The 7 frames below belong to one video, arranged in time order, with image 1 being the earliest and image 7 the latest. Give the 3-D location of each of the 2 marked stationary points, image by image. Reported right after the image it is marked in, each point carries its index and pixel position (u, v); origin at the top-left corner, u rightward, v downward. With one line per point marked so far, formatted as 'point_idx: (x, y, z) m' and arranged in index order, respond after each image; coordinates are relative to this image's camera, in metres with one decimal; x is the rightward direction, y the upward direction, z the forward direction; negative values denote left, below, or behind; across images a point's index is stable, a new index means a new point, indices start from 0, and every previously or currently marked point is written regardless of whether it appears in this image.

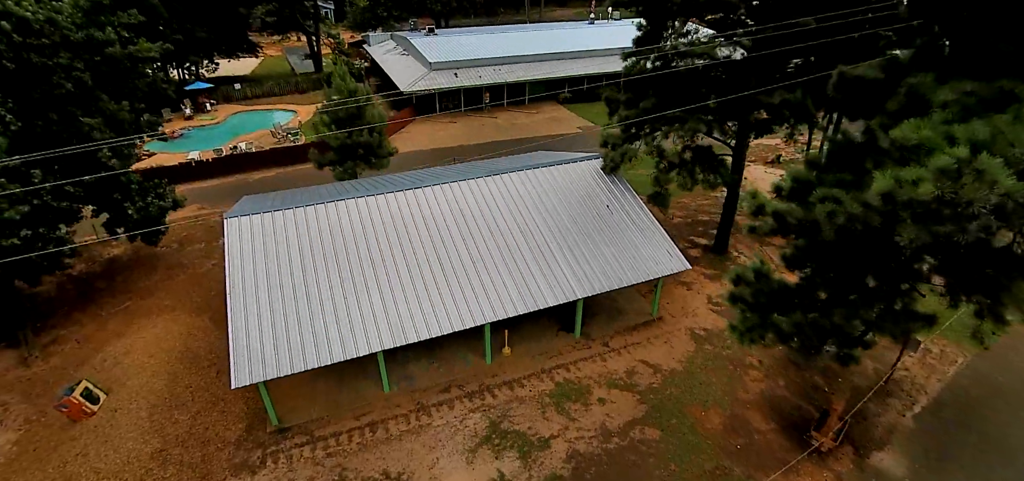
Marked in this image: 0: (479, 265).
0: (-1.0, -0.7, +15.3) m
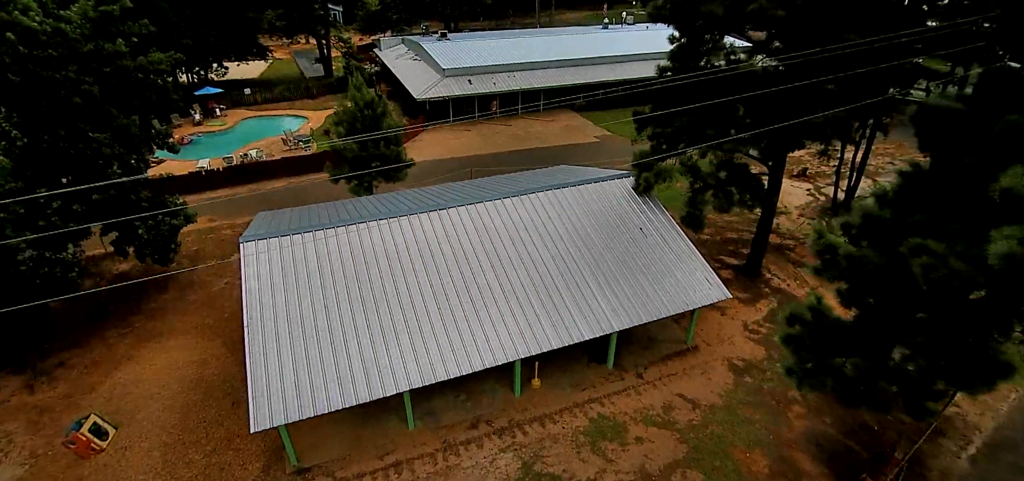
0: (-0.1, -1.5, +14.5) m
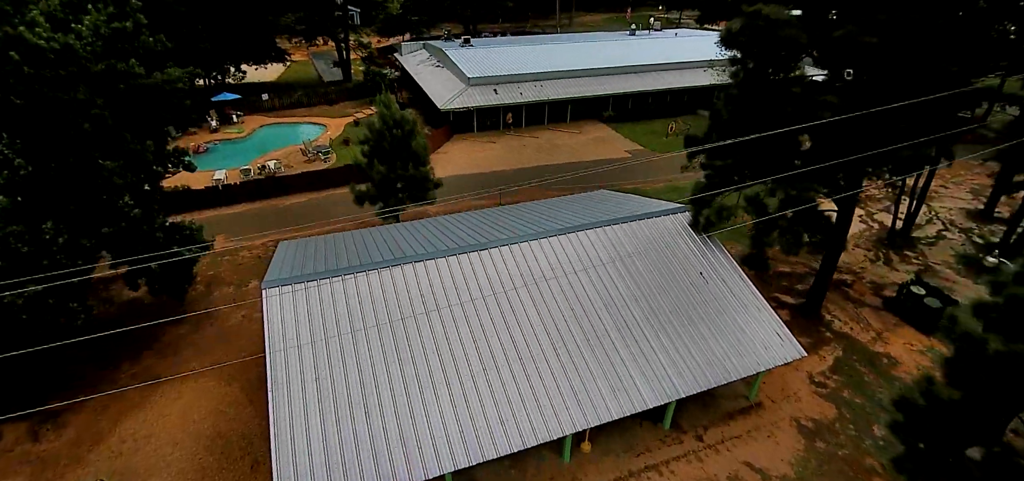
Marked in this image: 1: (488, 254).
0: (+1.2, -2.8, +12.9) m
1: (-0.7, -0.4, +14.5) m
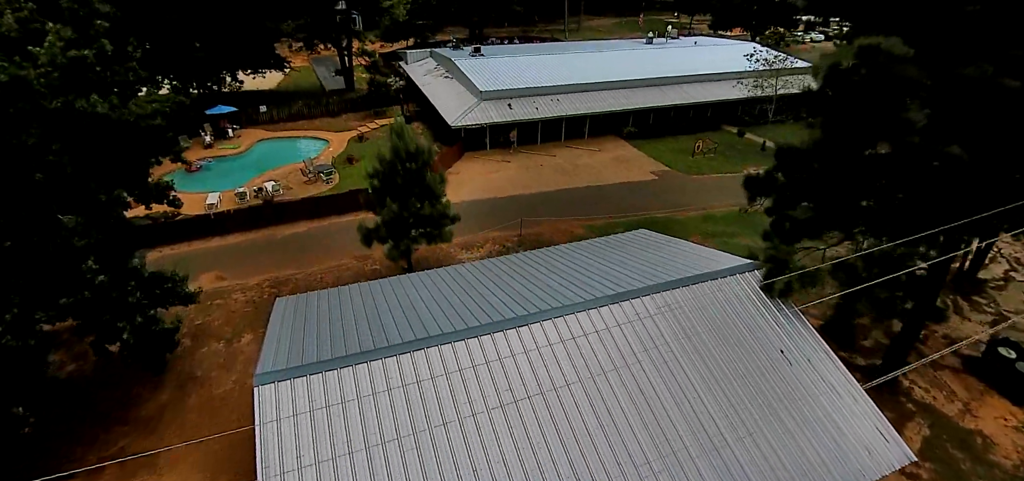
0: (+2.3, -4.5, +10.4) m
1: (+0.4, -2.1, +12.0) m
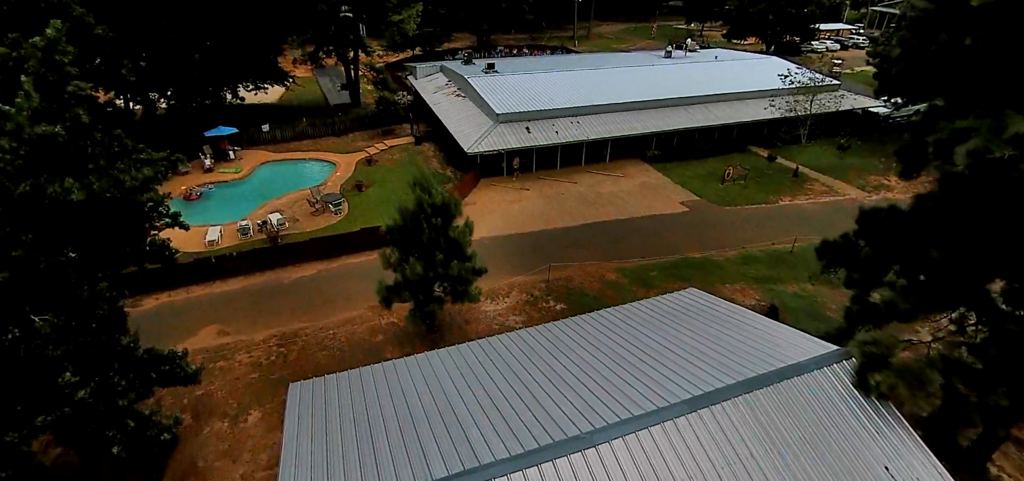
0: (+3.5, -6.6, +8.5) m
1: (+1.6, -4.2, +10.1) m
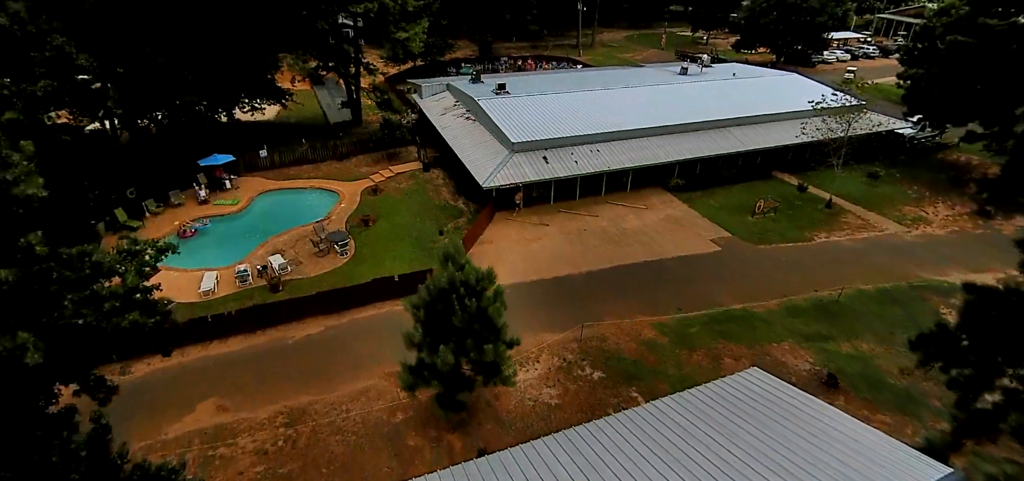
0: (+4.8, -8.8, +6.6) m
1: (+2.9, -6.4, +8.1) m
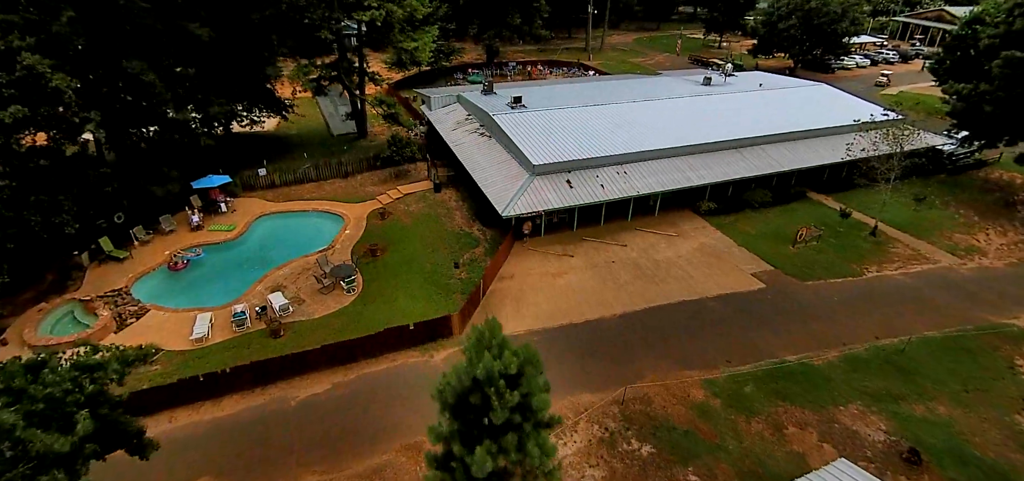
0: (+6.0, -10.6, +4.2) m
1: (+4.1, -8.2, +5.7) m
